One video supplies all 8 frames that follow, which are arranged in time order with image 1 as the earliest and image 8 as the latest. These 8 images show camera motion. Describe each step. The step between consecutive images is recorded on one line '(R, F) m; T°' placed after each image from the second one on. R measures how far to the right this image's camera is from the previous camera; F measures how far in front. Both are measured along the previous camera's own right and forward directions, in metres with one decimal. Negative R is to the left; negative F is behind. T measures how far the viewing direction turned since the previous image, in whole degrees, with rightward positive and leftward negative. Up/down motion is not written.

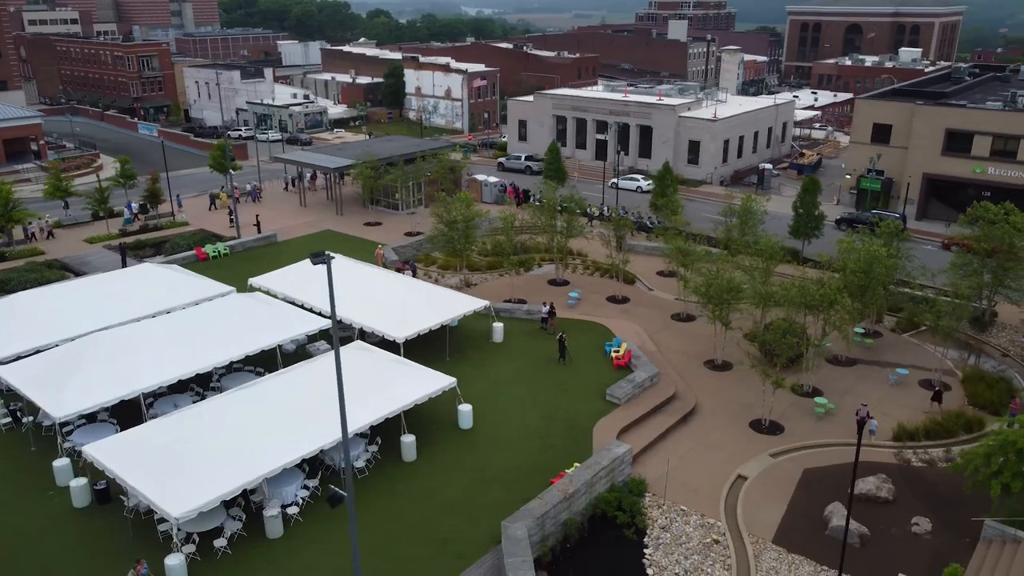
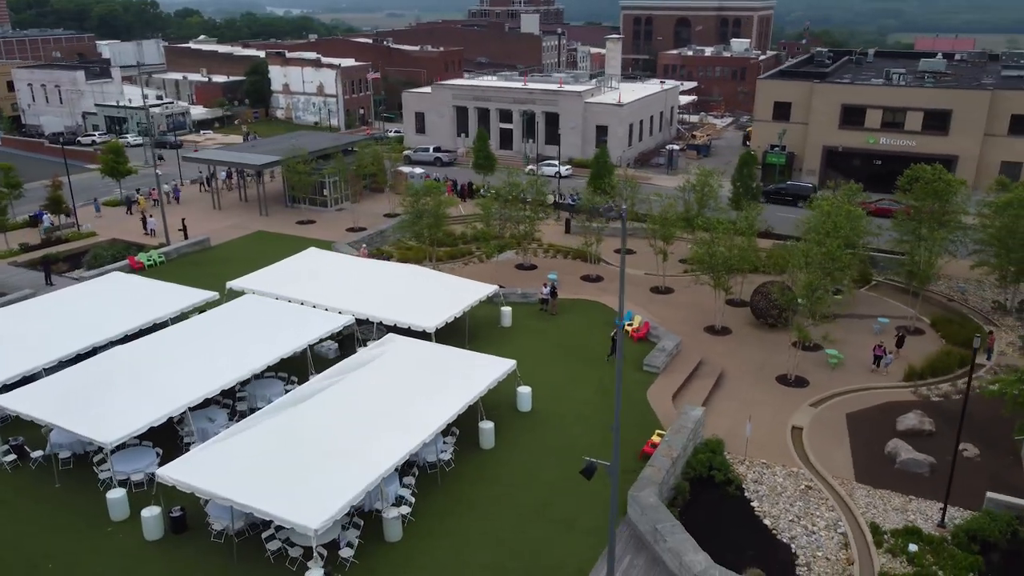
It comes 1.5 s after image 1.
(-6.1, +1.0) m; +12°
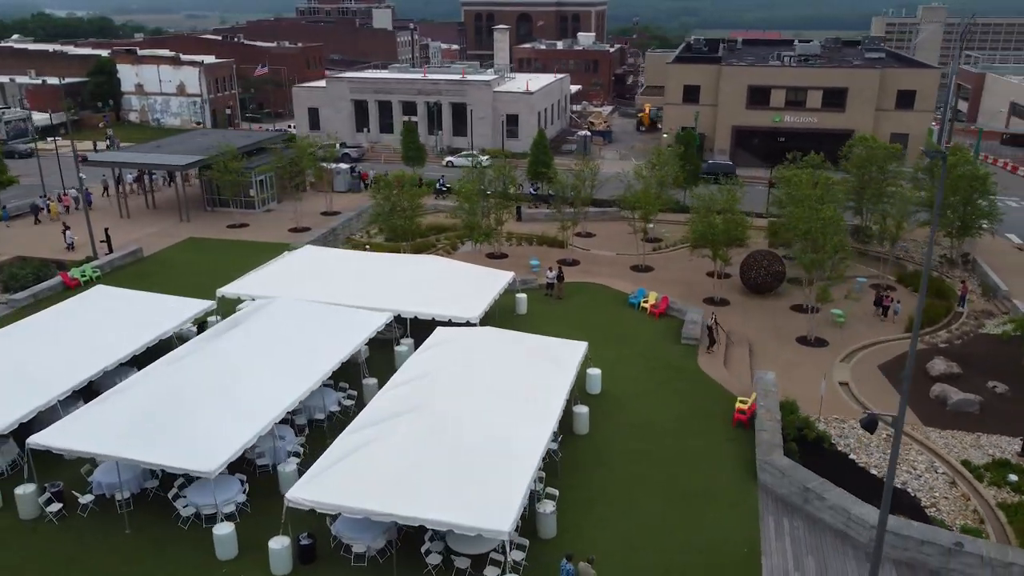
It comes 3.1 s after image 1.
(-6.2, +1.6) m; +12°
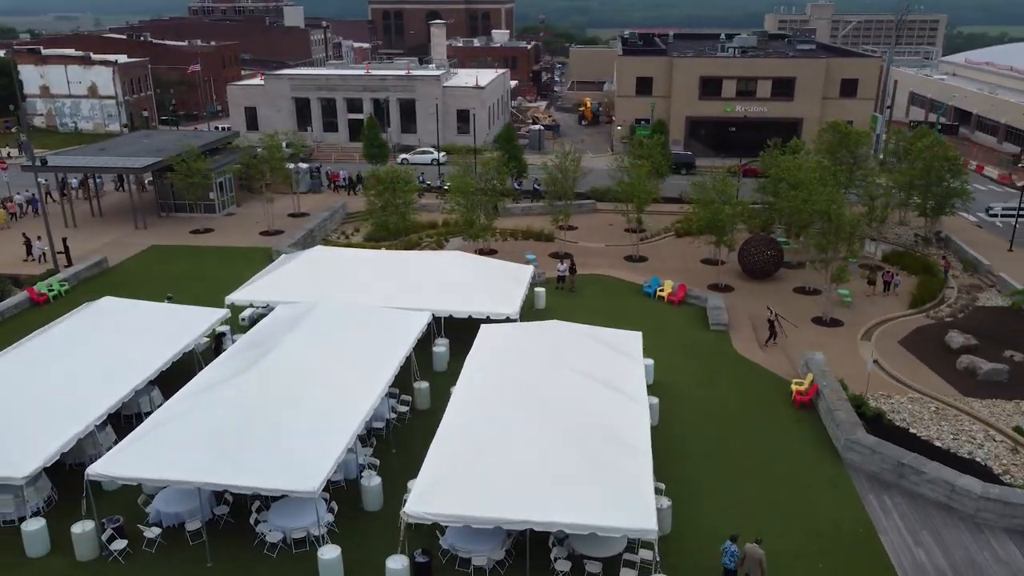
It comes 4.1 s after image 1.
(-3.8, +1.0) m; +7°
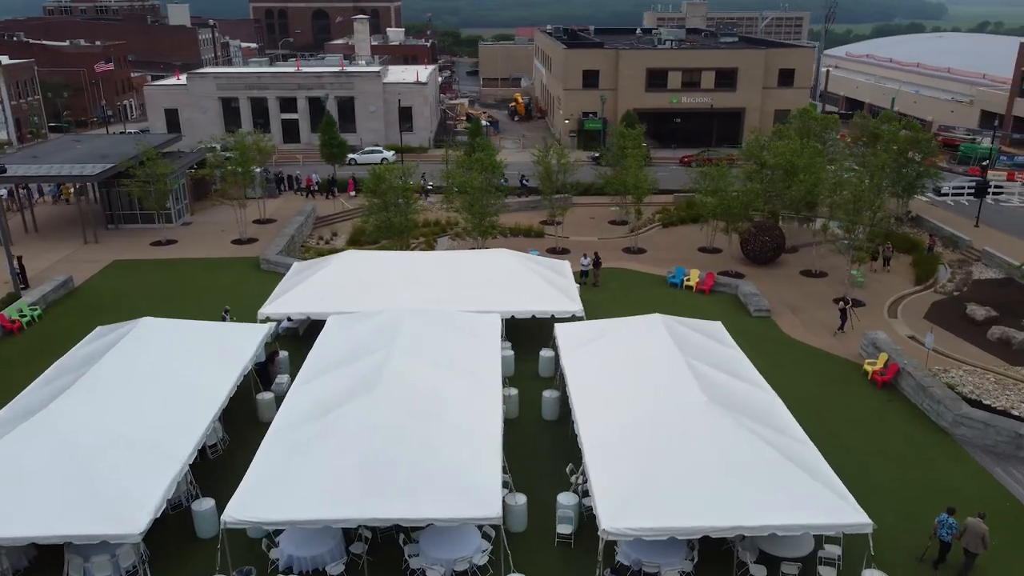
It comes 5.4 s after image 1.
(-4.8, +1.5) m; +9°
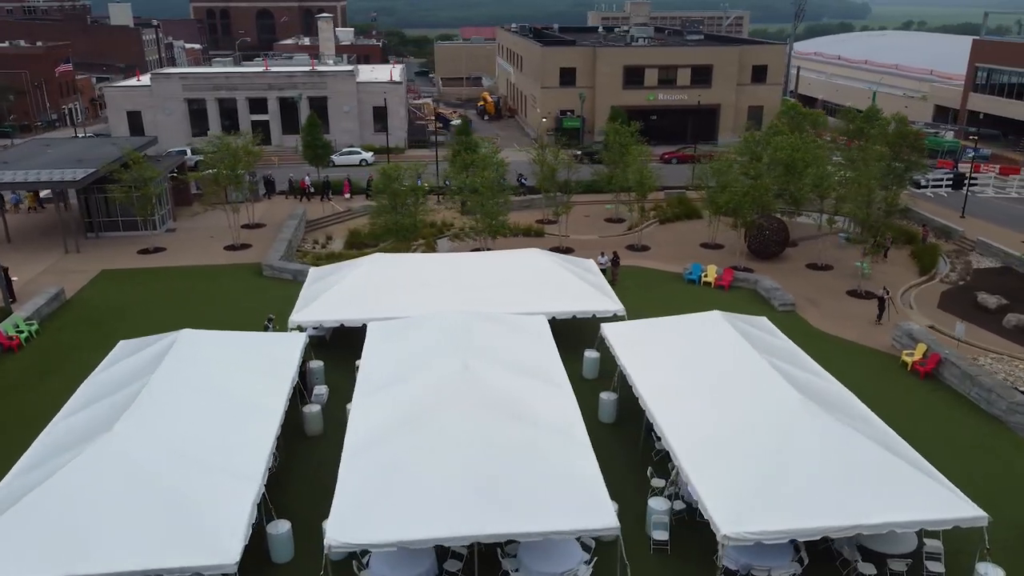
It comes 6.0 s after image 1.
(-2.5, +0.7) m; +4°
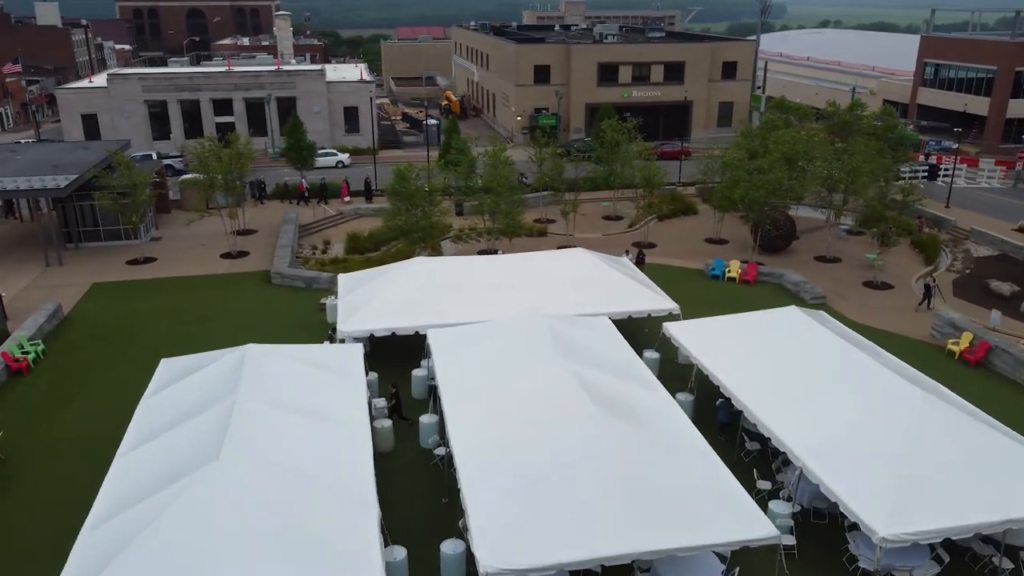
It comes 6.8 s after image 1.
(-3.0, +0.9) m; +5°
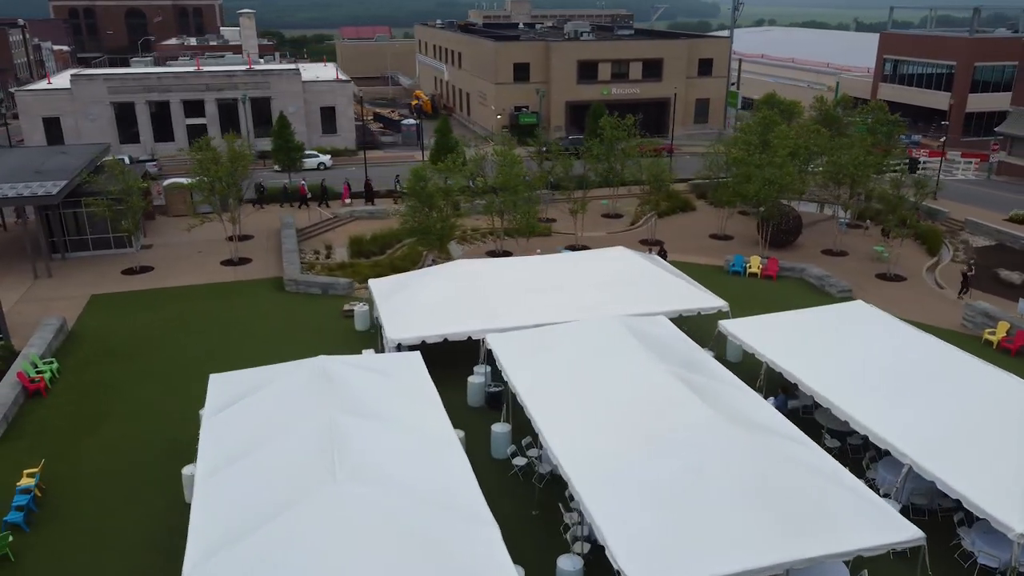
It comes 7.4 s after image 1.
(-2.5, +0.7) m; +4°
